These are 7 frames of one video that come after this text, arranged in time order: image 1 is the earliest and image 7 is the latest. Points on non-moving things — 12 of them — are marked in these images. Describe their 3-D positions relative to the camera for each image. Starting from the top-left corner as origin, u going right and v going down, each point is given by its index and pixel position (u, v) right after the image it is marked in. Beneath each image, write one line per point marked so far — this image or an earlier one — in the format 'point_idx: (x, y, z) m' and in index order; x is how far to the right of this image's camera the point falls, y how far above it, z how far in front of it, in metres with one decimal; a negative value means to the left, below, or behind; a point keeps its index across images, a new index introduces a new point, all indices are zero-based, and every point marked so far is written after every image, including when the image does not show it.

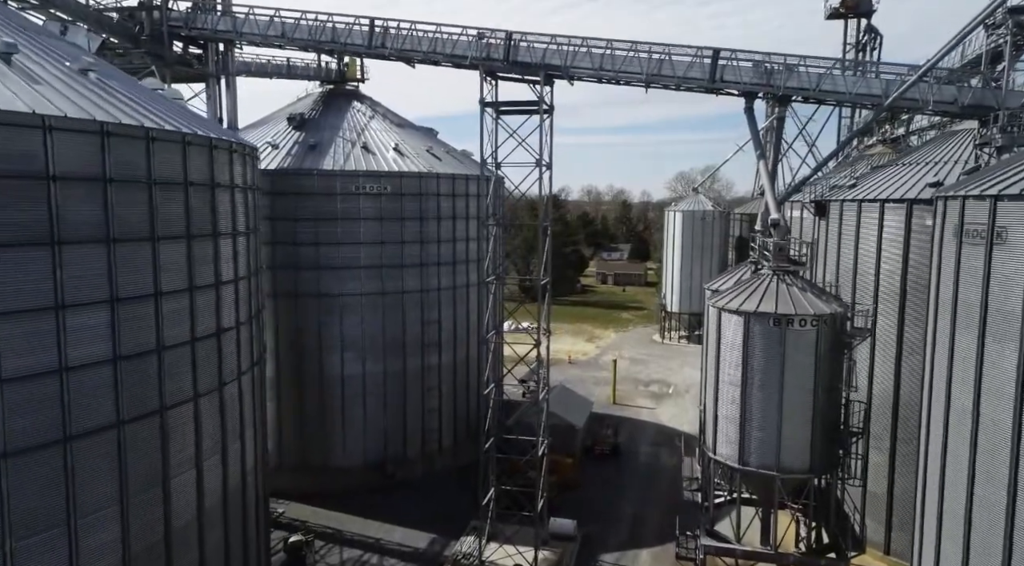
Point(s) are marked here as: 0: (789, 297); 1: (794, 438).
0: (+6.9, -0.4, +17.2) m
1: (+6.7, -3.7, +16.4) m
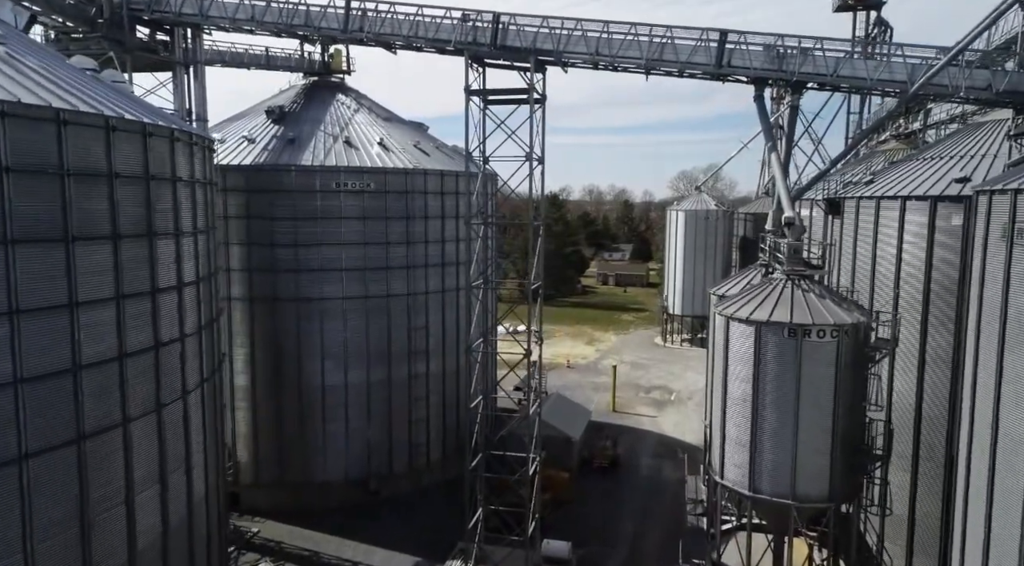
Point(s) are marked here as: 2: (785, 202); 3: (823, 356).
0: (+6.6, -0.5, +15.5) m
1: (+6.4, -3.9, +14.7) m
2: (+7.9, +2.3, +19.6) m
3: (+6.7, -1.6, +14.9) m
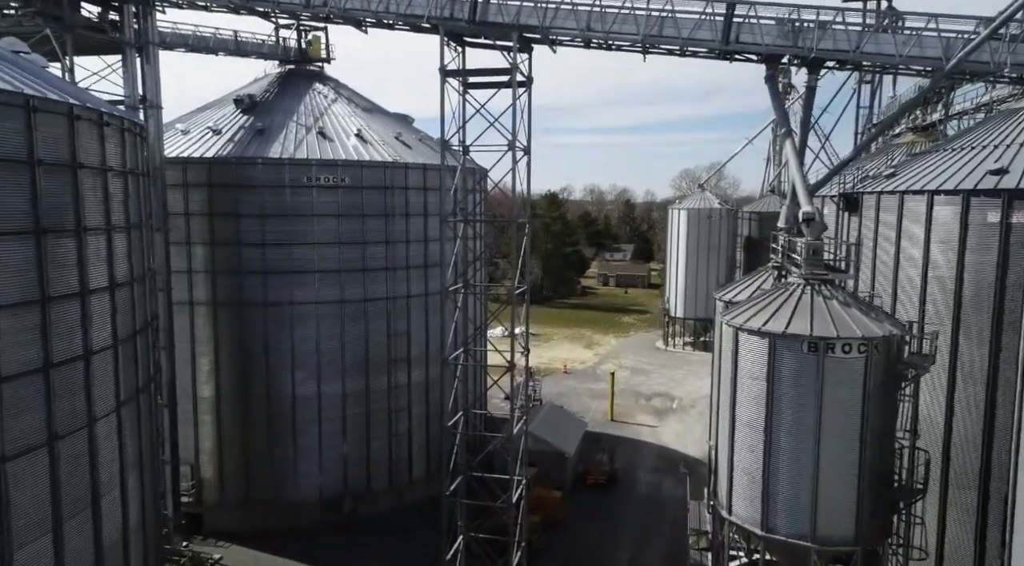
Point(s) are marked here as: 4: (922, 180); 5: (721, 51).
0: (+6.1, -0.6, +13.4) m
1: (+5.9, -4.0, +12.6) m
2: (+7.4, +2.2, +17.5) m
3: (+6.2, -1.7, +12.8) m
4: (+11.3, +2.9, +19.1) m
5: (+6.0, +6.7, +19.9) m
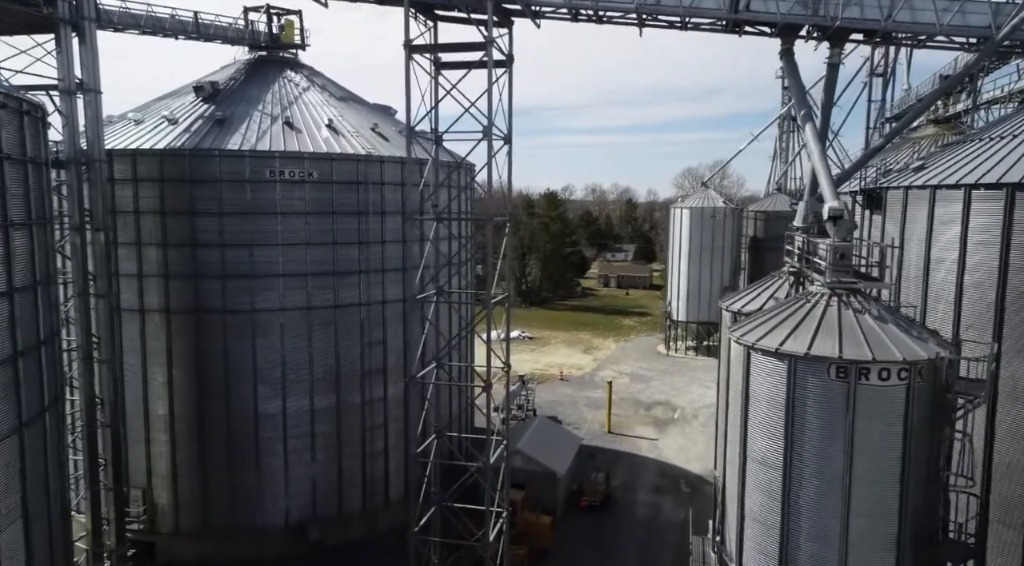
0: (+5.6, -0.8, +11.2) m
1: (+5.3, -4.1, +10.4) m
2: (+6.9, +2.0, +15.3) m
3: (+5.7, -1.9, +10.6) m
4: (+10.8, +2.7, +16.9) m
5: (+5.5, +6.5, +17.6) m
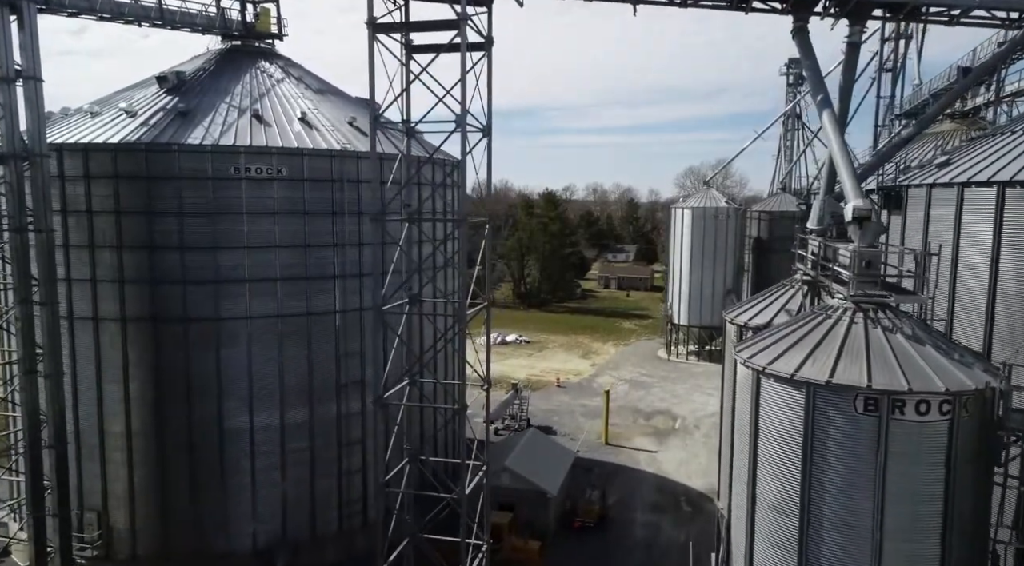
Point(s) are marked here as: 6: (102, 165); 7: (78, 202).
0: (+5.1, -0.9, +9.5) m
1: (+4.9, -4.3, +8.7) m
2: (+6.5, +1.9, +13.6) m
3: (+5.3, -2.1, +8.9) m
4: (+10.4, +2.5, +15.1) m
5: (+5.1, +6.3, +15.9) m
6: (-11.4, +3.3, +19.1) m
7: (-12.2, +2.3, +19.4) m
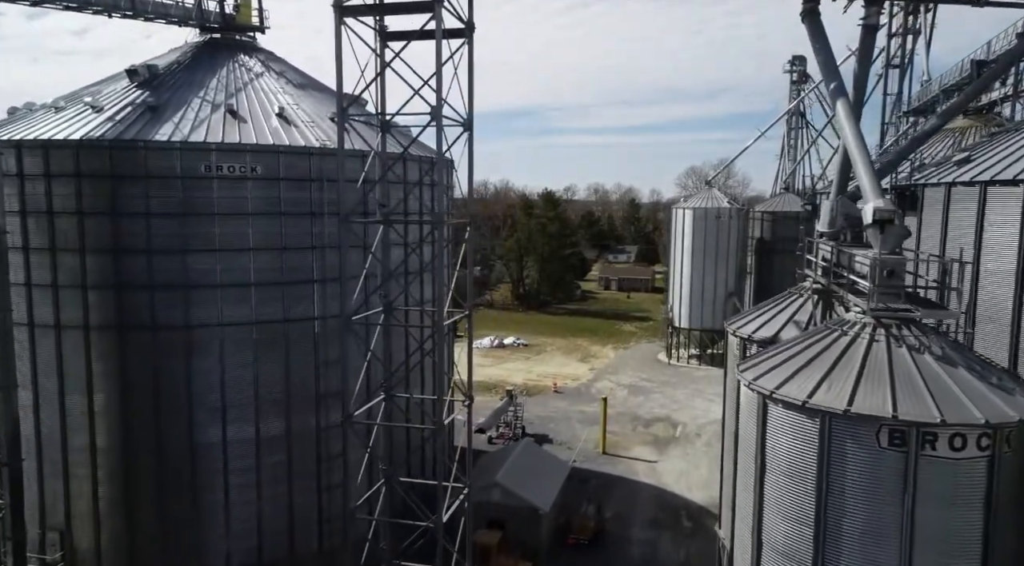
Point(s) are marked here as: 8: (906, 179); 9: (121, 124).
0: (+4.8, -1.1, +8.3) m
1: (+4.5, -4.5, +7.5) m
2: (+6.1, +1.7, +12.4) m
3: (+4.9, -2.2, +7.7) m
4: (+10.1, +2.4, +13.9) m
5: (+4.8, +6.2, +14.8) m
6: (-11.7, +3.1, +18.0) m
7: (-12.5, +2.1, +18.3) m
8: (+10.8, +2.9, +19.7) m
9: (-10.5, +4.3, +18.6) m
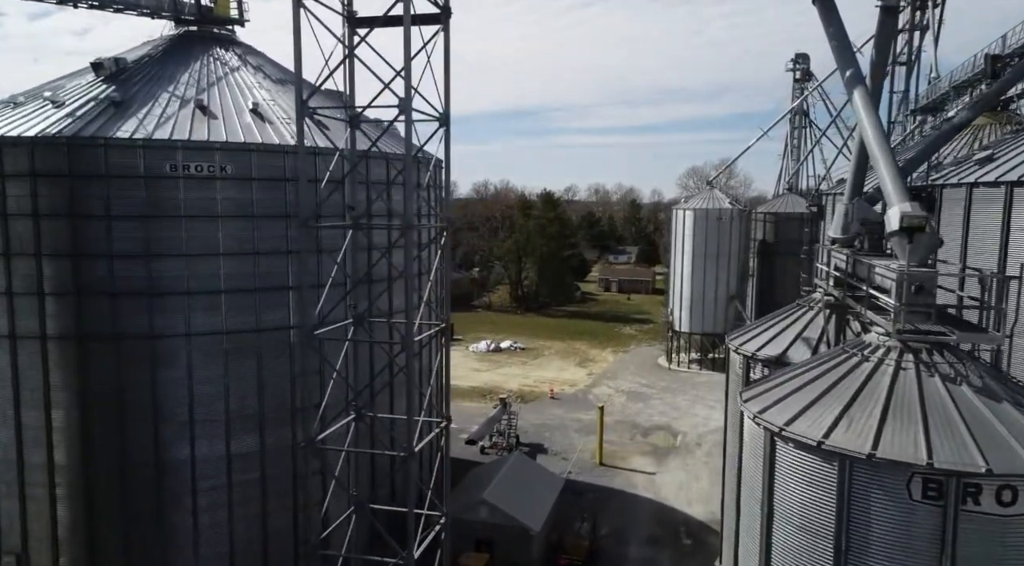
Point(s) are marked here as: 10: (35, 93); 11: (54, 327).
0: (+4.4, -1.3, +7.1) m
1: (+4.2, -4.6, +6.3) m
2: (+5.8, +1.5, +11.2) m
3: (+4.6, -2.4, +6.5) m
4: (+9.7, +2.2, +12.7) m
5: (+4.4, +6.0, +13.5) m
6: (-12.0, +3.0, +16.8) m
7: (-12.8, +2.0, +17.1) m
8: (+10.4, +2.7, +18.5) m
9: (-10.9, +4.1, +17.5) m
10: (-13.2, +5.2, +19.3) m
11: (-11.4, -1.1, +17.2) m
